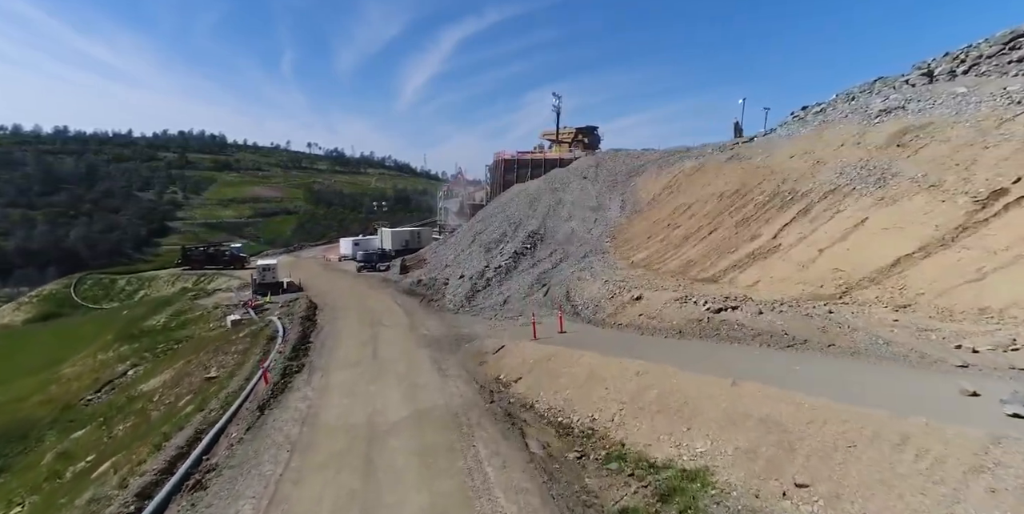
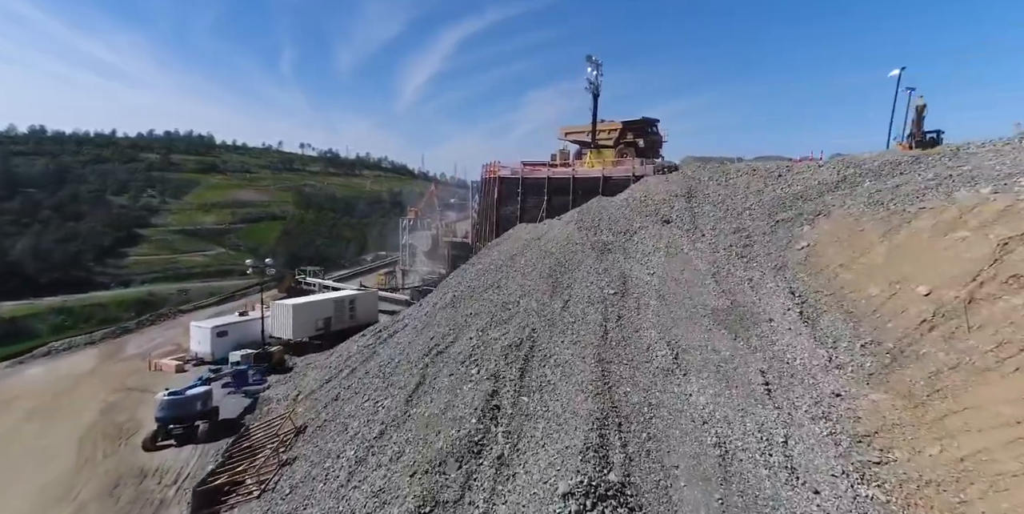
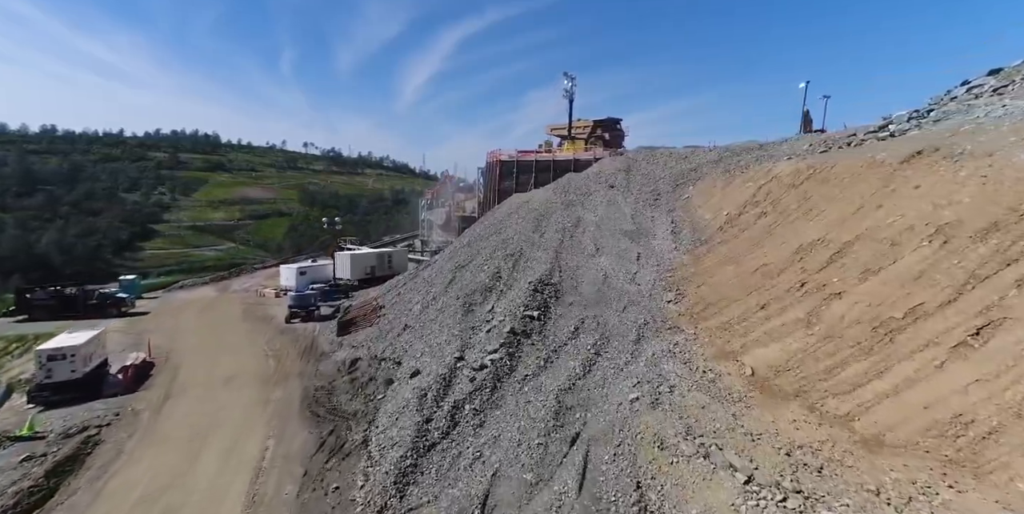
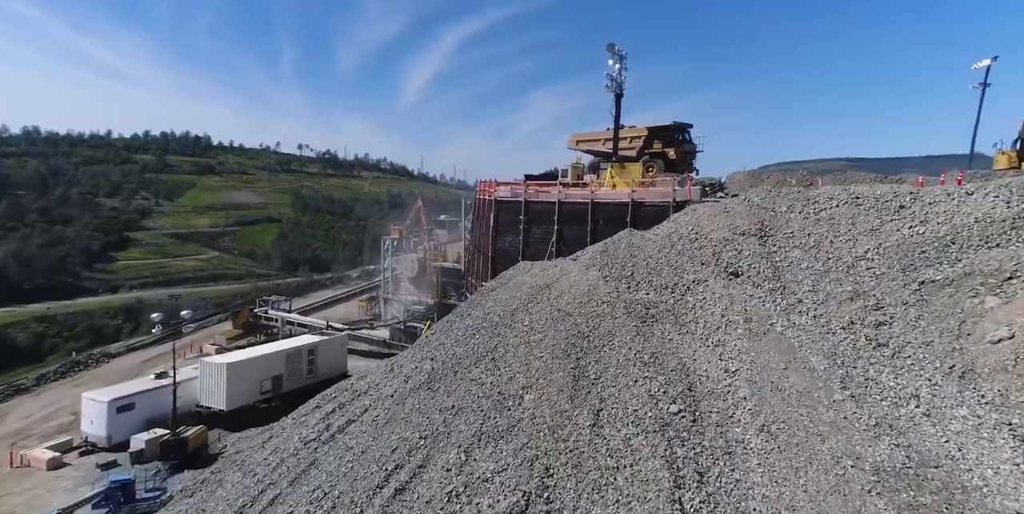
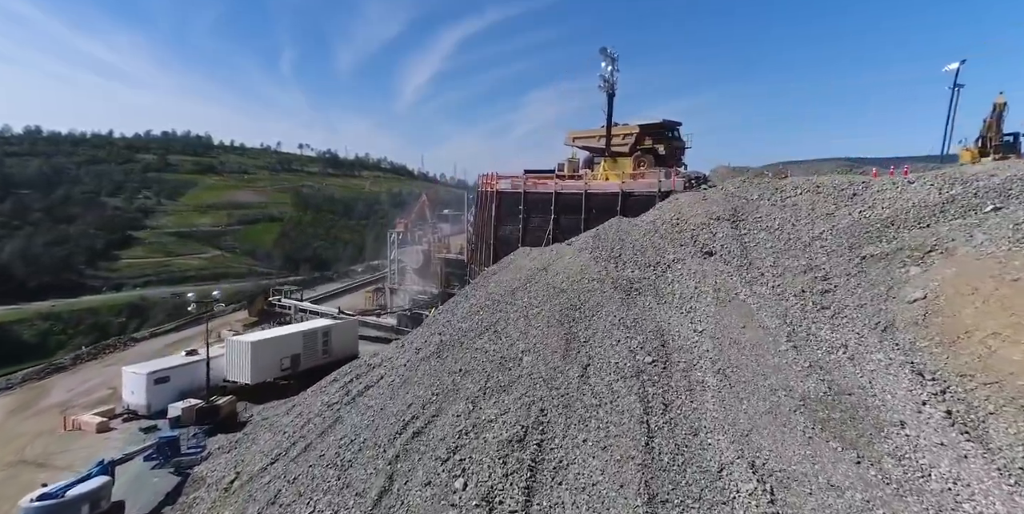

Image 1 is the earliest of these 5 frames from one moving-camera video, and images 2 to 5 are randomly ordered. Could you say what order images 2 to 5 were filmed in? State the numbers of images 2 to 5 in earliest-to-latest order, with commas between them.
3, 2, 5, 4
